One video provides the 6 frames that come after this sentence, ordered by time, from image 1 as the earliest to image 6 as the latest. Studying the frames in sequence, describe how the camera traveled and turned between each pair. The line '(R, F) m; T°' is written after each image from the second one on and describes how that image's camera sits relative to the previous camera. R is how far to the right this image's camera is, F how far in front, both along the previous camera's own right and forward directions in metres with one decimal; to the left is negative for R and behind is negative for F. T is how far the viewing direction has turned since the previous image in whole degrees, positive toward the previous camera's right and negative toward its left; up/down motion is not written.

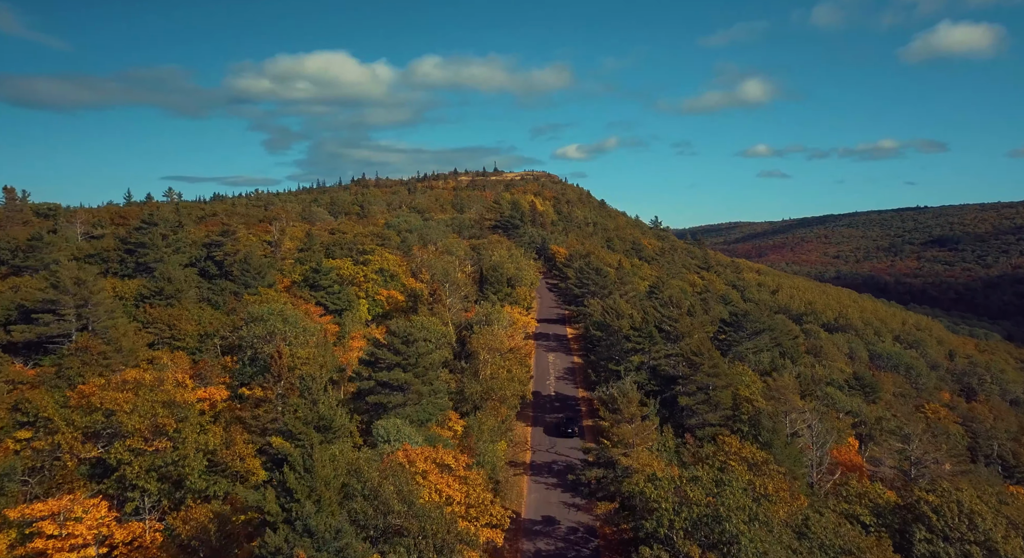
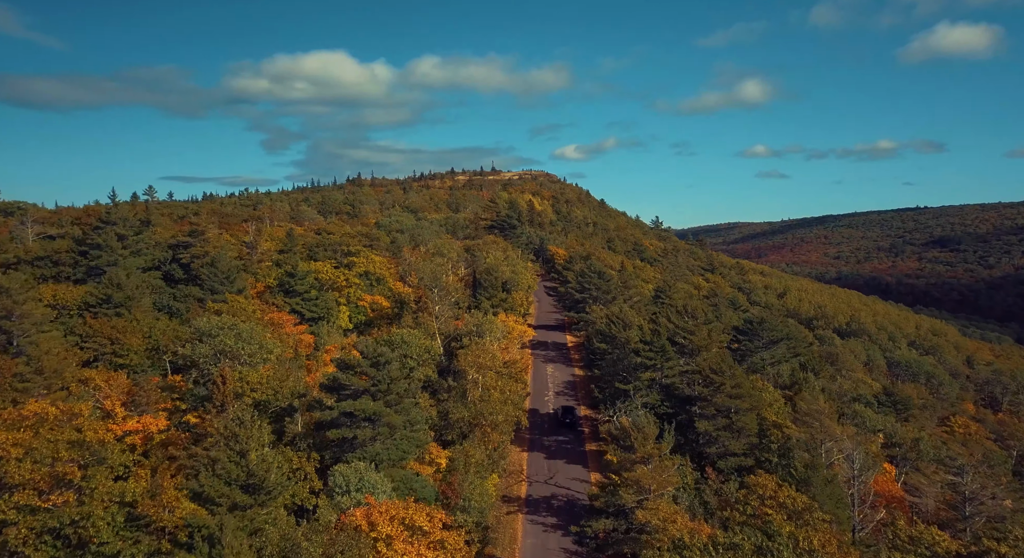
(+0.4, +9.2) m; 0°
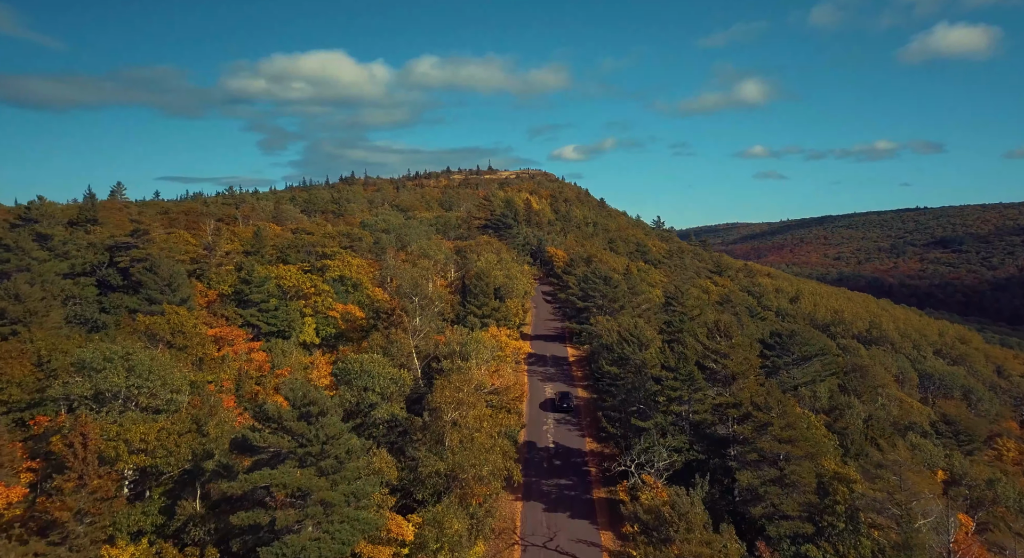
(+0.5, +13.5) m; 0°
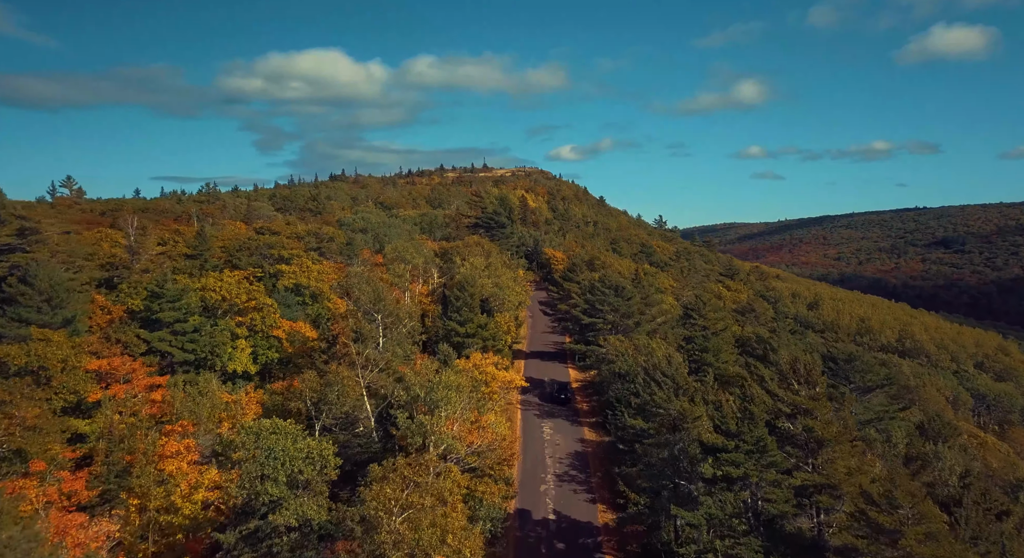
(+0.7, +18.0) m; 0°
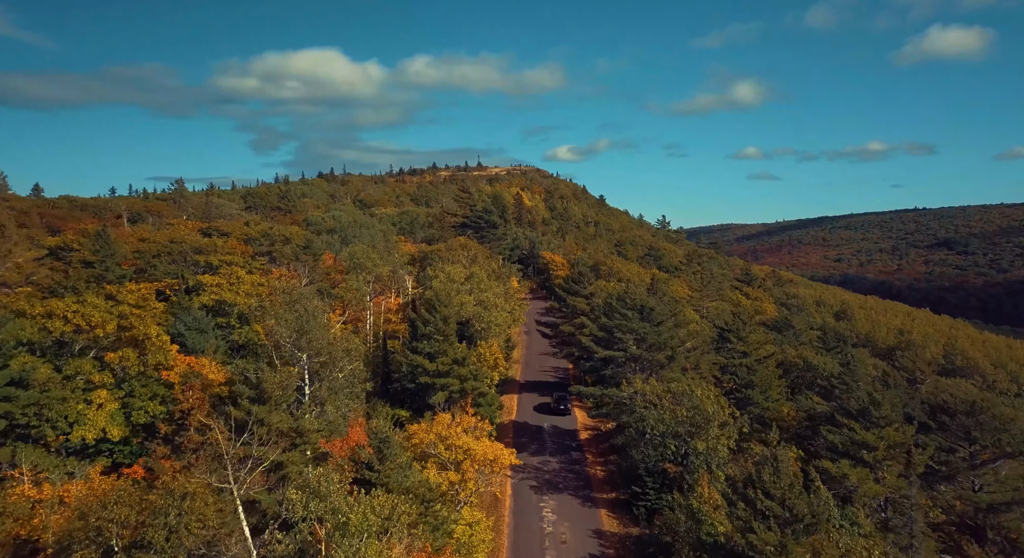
(+0.6, +21.0) m; 0°
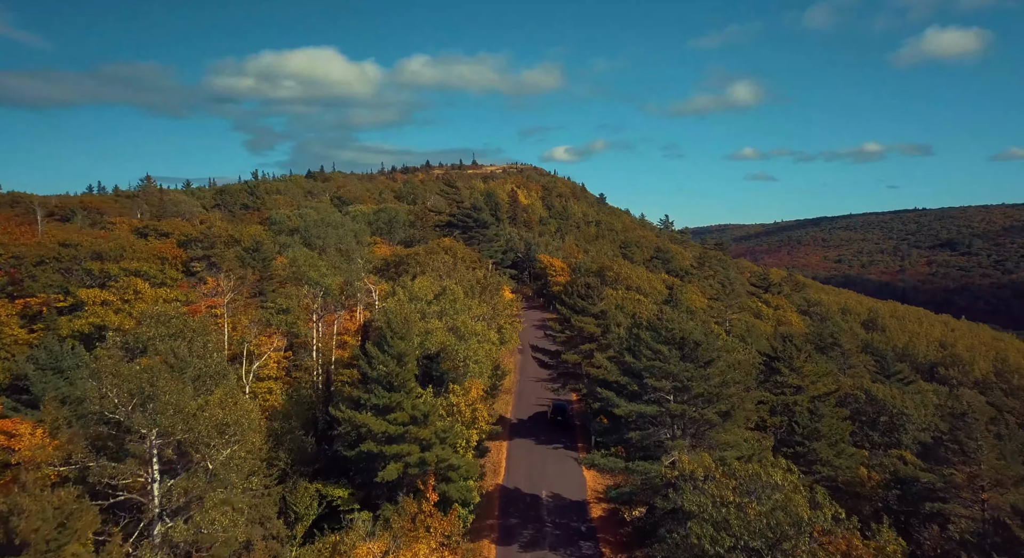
(+0.7, +17.9) m; 0°
